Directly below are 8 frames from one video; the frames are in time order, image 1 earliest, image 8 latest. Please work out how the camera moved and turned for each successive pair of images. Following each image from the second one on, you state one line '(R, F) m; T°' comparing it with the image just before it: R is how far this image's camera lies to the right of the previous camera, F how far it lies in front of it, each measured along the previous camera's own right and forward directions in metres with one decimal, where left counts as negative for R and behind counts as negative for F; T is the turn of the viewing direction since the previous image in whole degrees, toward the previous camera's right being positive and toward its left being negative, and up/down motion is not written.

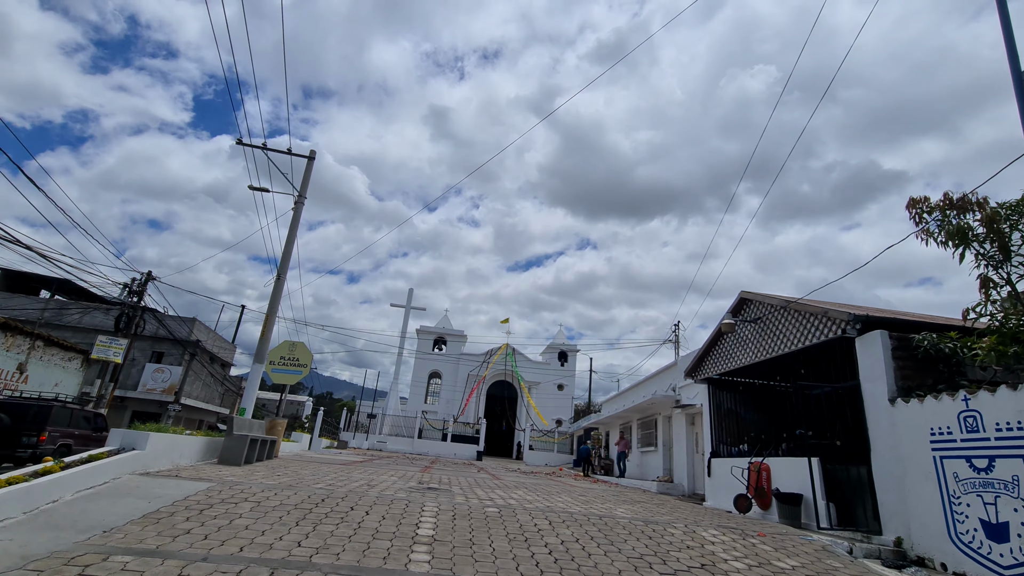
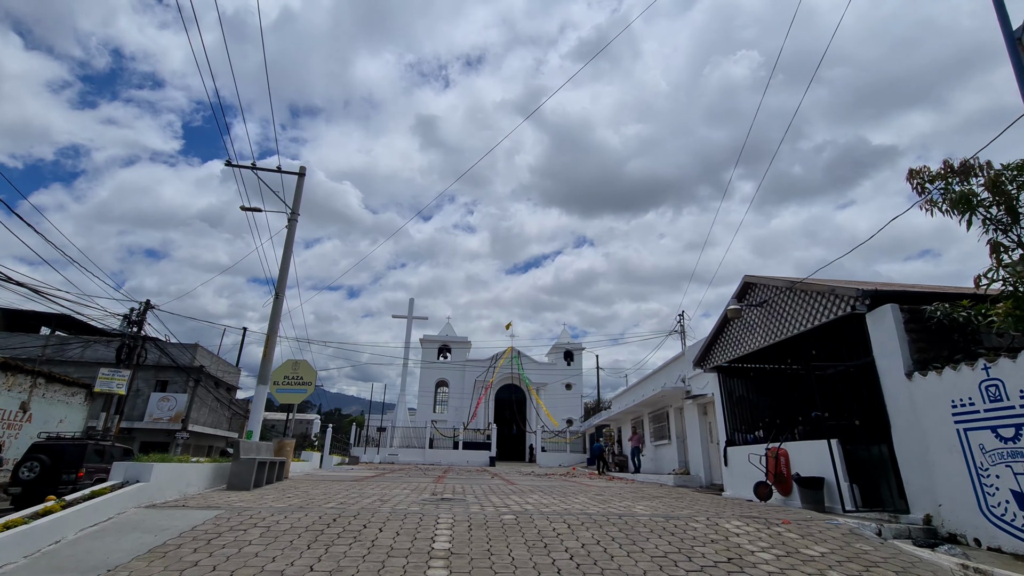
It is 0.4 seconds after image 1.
(0.0, +0.1) m; 0°
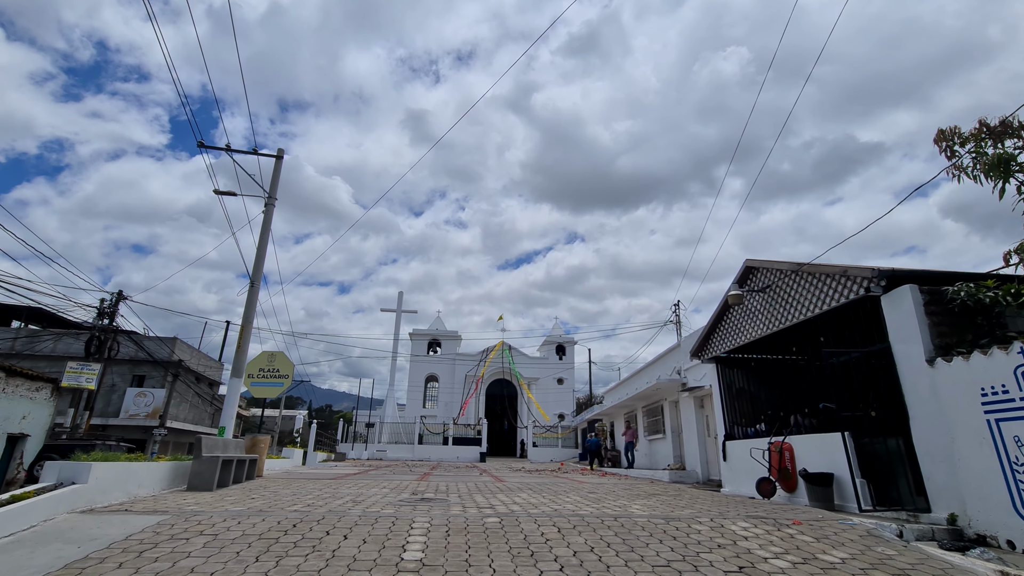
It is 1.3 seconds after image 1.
(+0.1, +0.6) m; +1°
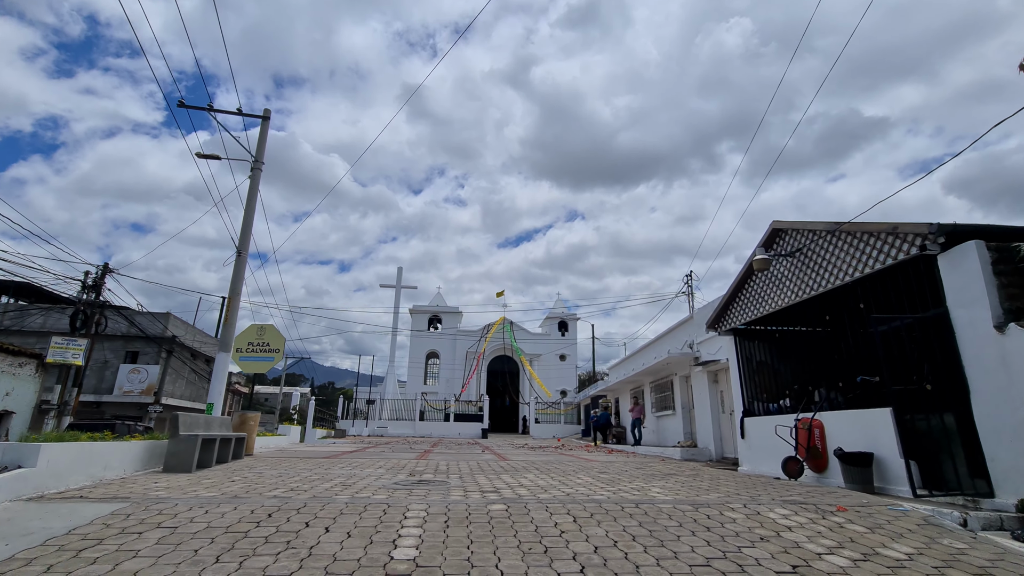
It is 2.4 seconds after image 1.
(-0.1, +0.7) m; 0°
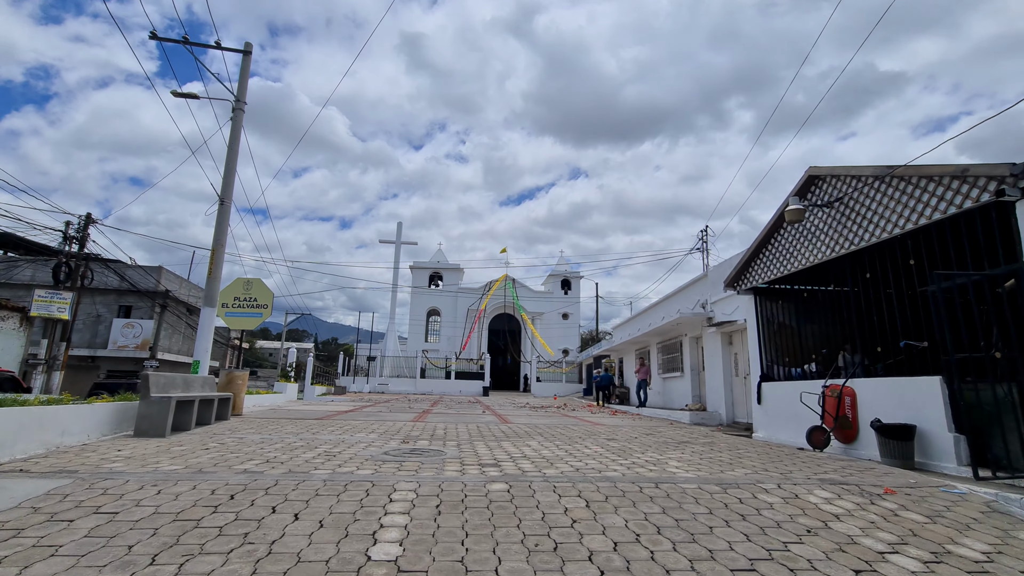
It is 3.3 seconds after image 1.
(0.0, +0.7) m; 0°
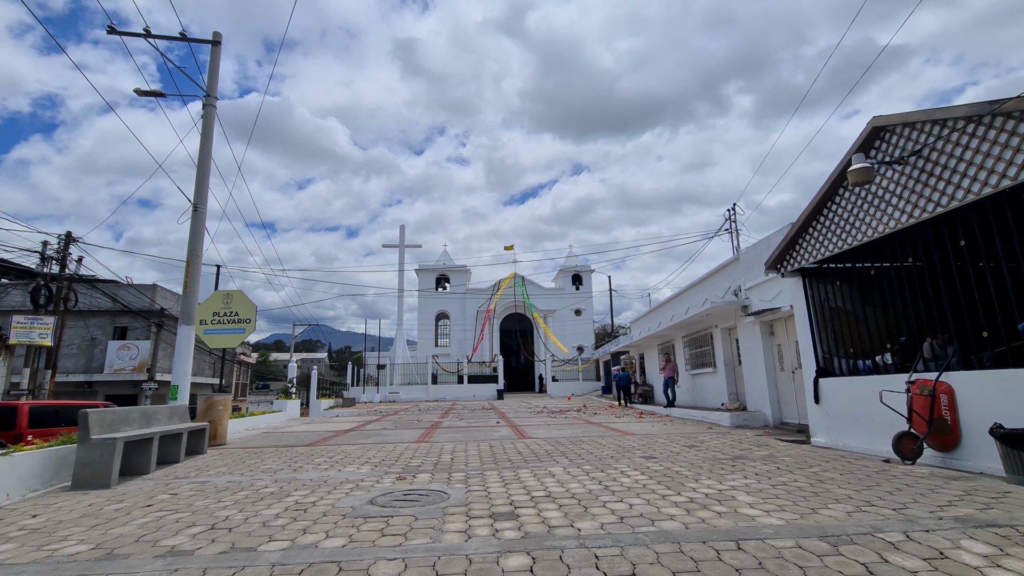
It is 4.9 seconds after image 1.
(0.0, +1.2) m; -1°
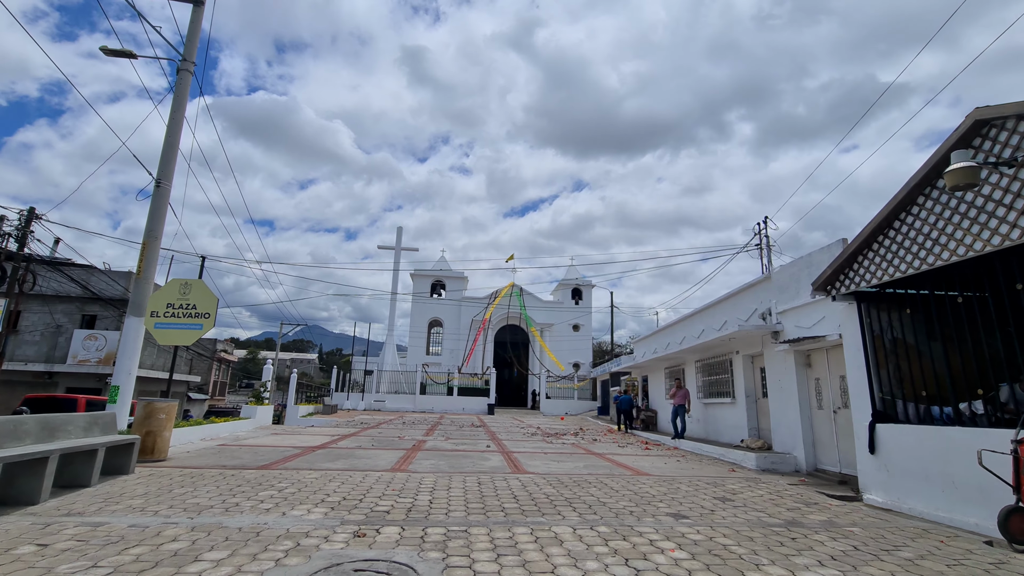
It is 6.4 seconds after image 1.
(-0.1, +1.2) m; 0°
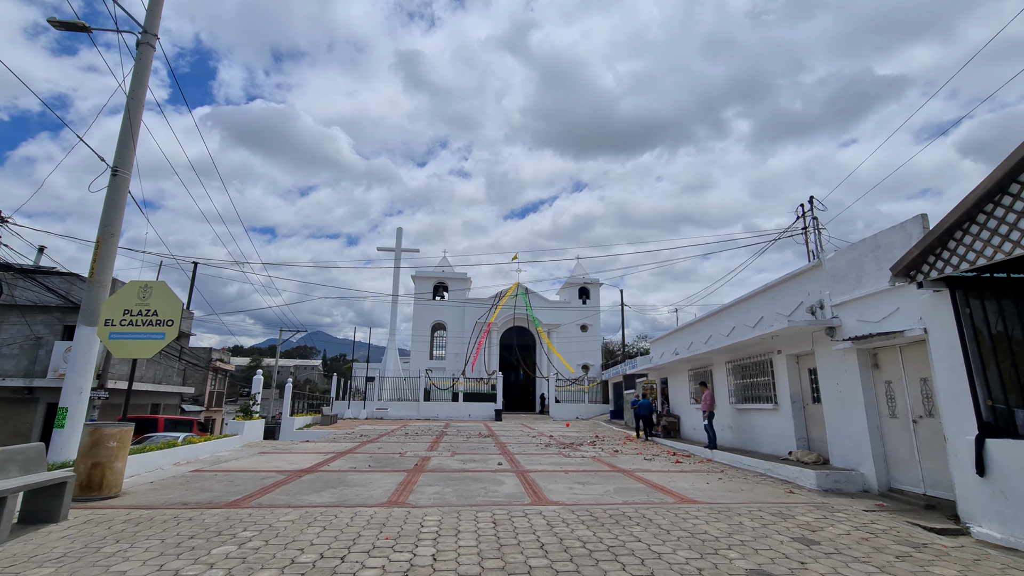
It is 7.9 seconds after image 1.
(-0.2, +1.2) m; 0°
